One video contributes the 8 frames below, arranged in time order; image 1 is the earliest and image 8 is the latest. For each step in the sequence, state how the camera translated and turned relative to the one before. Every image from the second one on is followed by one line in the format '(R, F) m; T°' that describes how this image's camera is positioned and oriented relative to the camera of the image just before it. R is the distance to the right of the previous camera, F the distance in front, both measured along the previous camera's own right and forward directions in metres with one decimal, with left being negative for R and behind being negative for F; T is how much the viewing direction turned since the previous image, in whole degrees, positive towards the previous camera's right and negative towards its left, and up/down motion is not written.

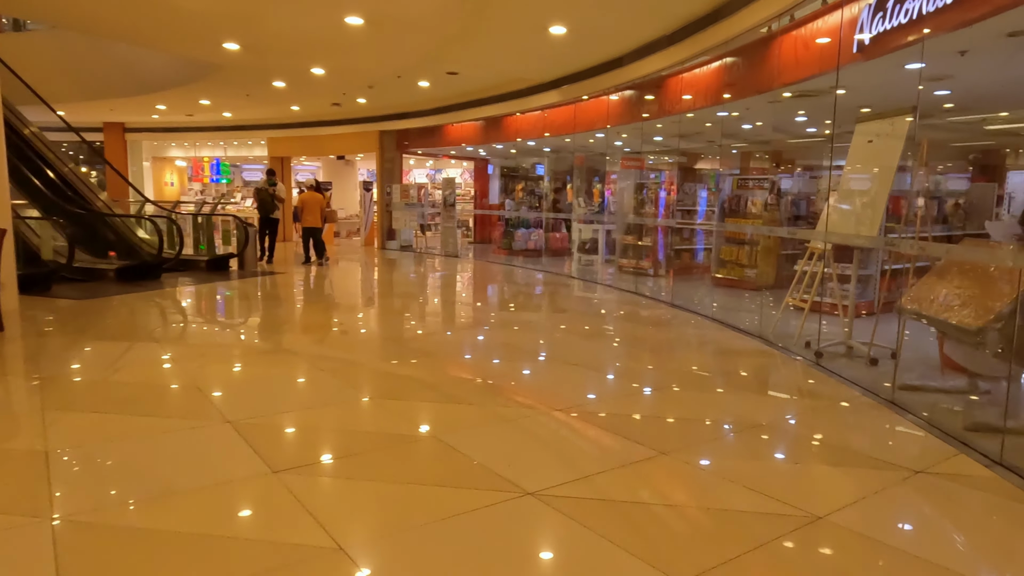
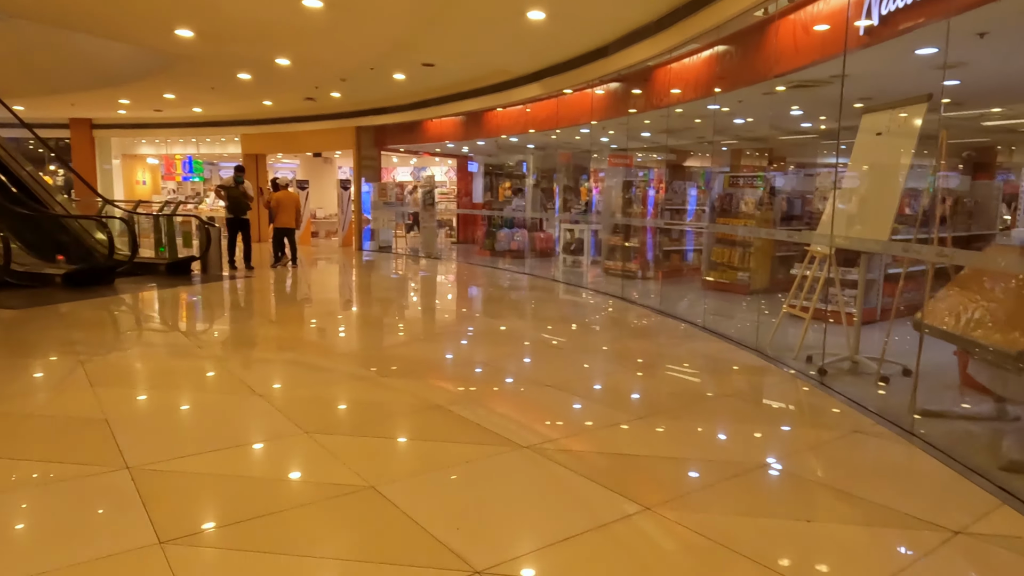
(+0.1, +0.5) m; +1°
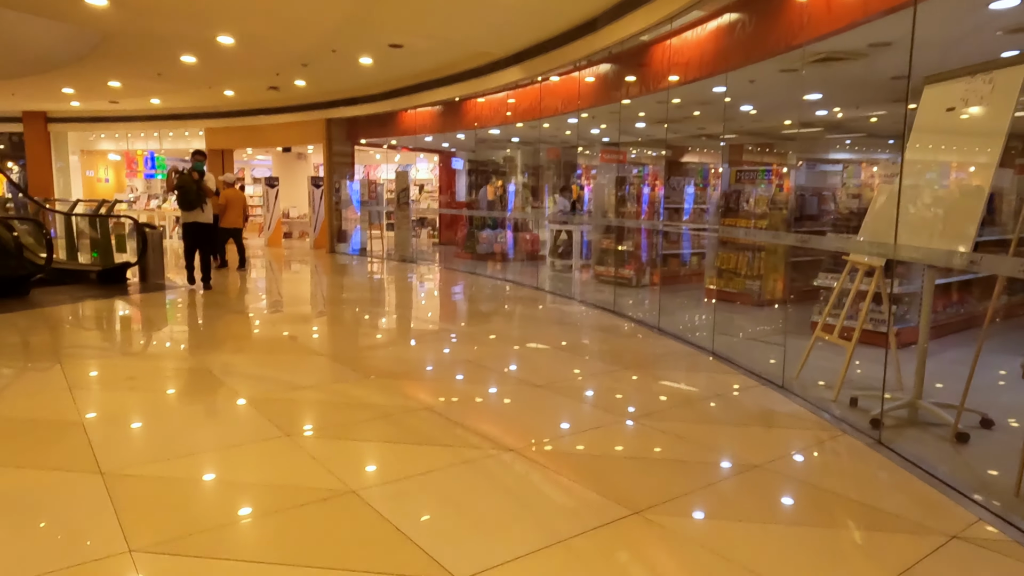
(+0.2, +1.0) m; +1°
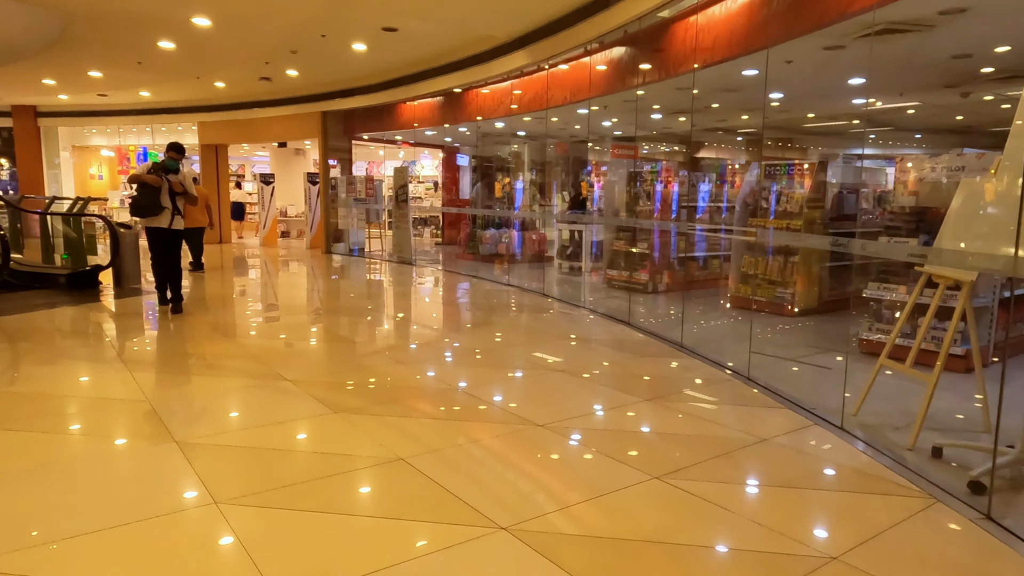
(+0.1, +0.7) m; -1°
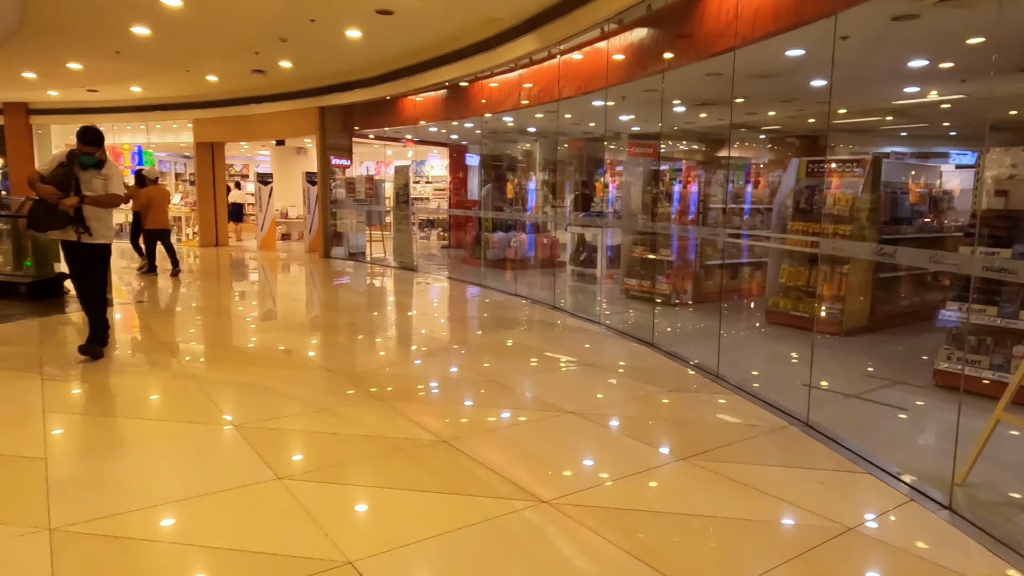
(+0.1, +0.7) m; -1°
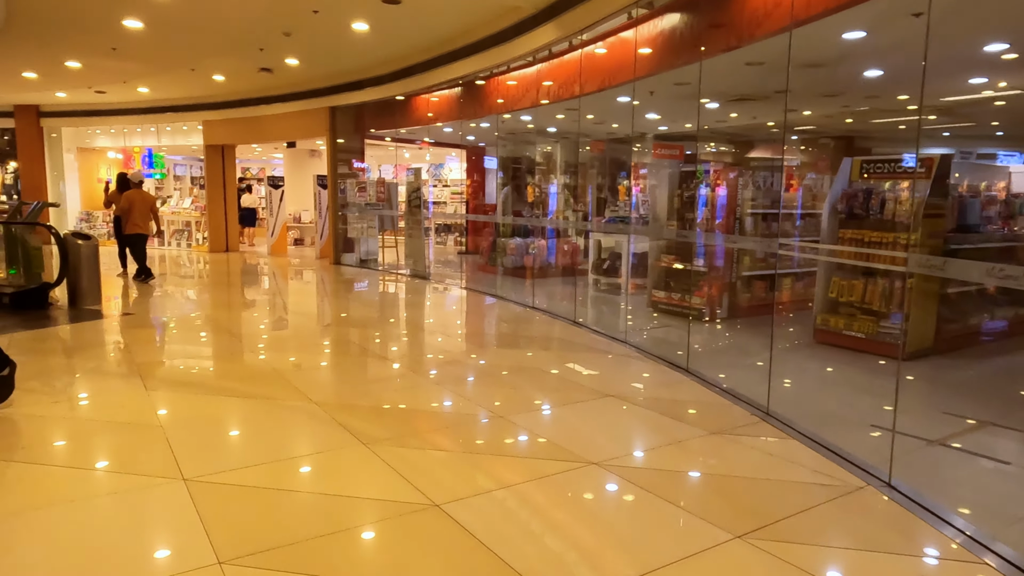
(0.0, +0.6) m; -2°
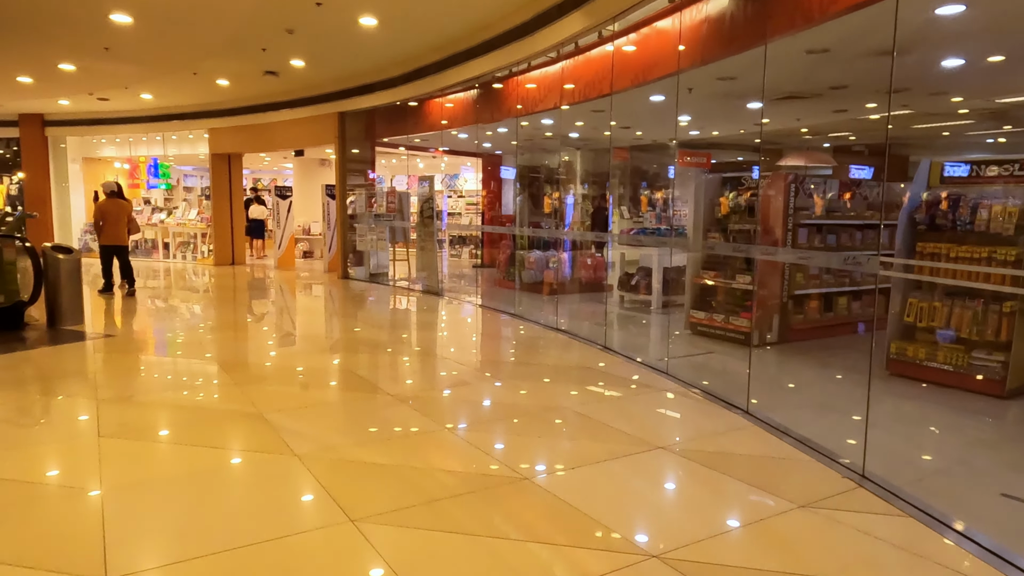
(-0.1, +0.6) m; -1°
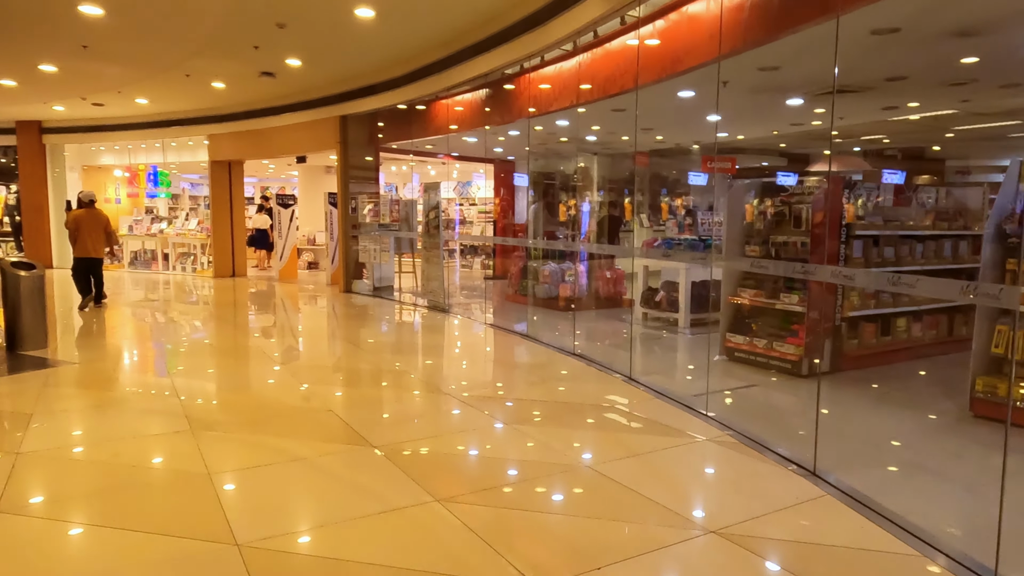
(0.0, +0.6) m; -1°
